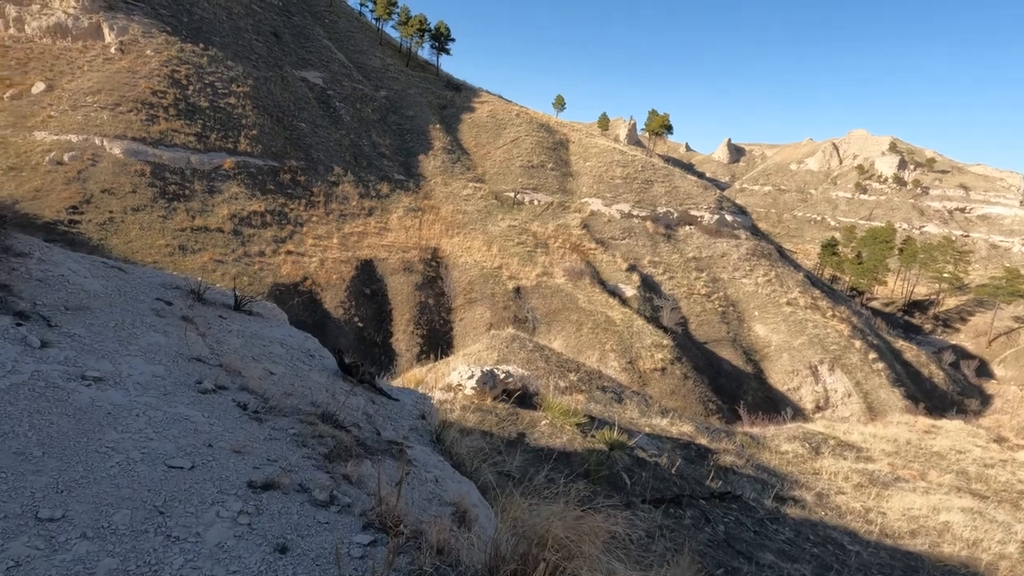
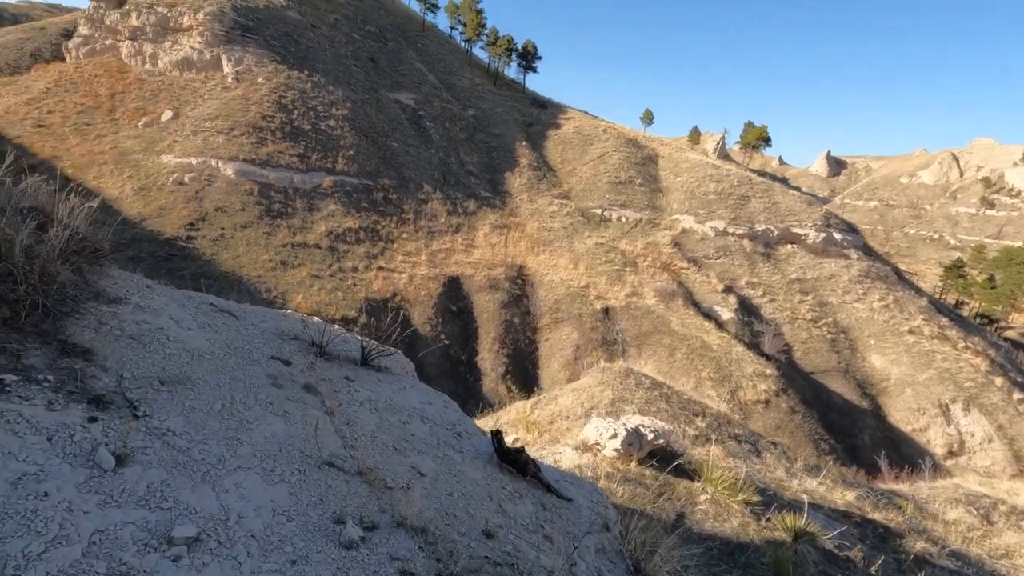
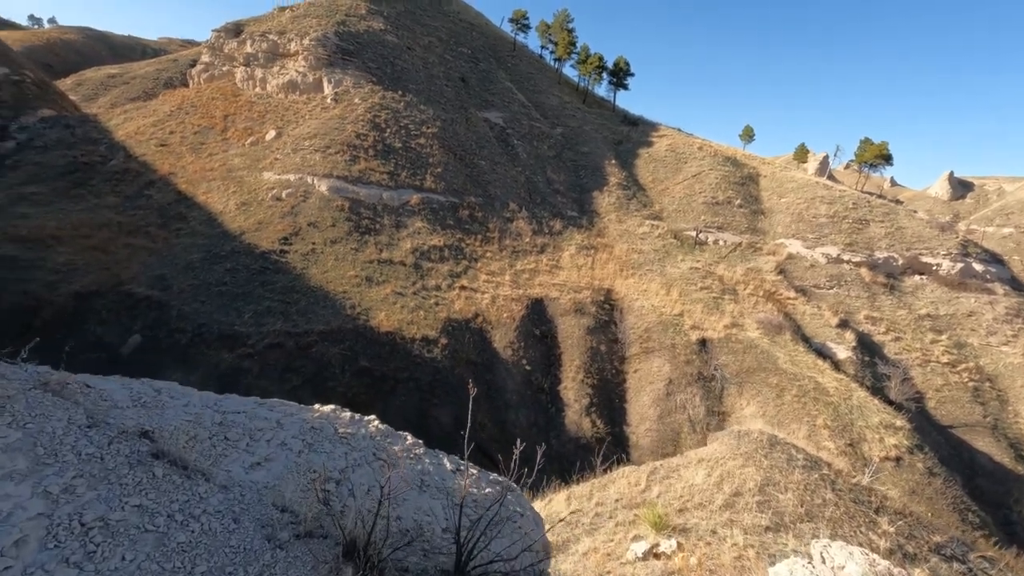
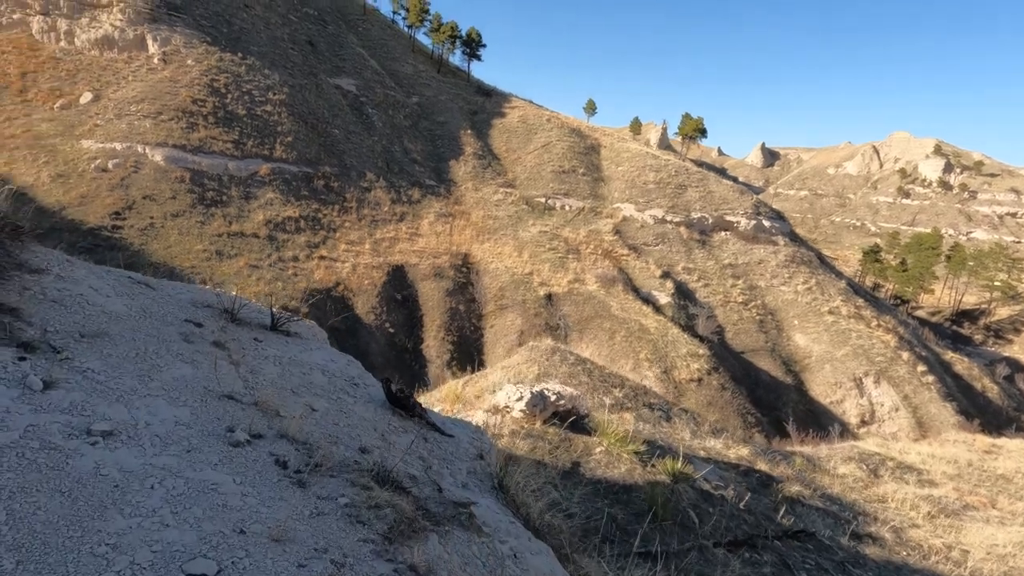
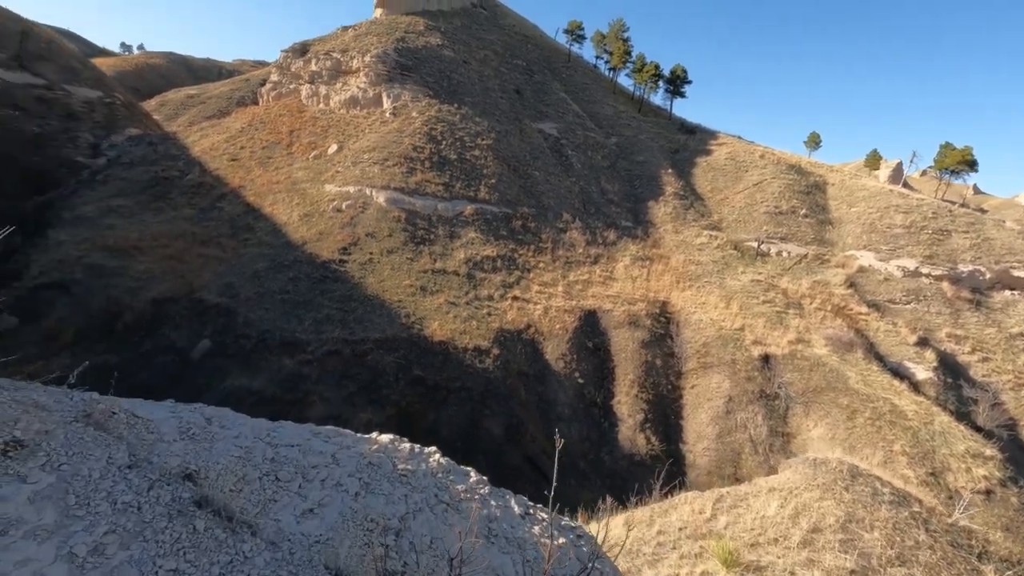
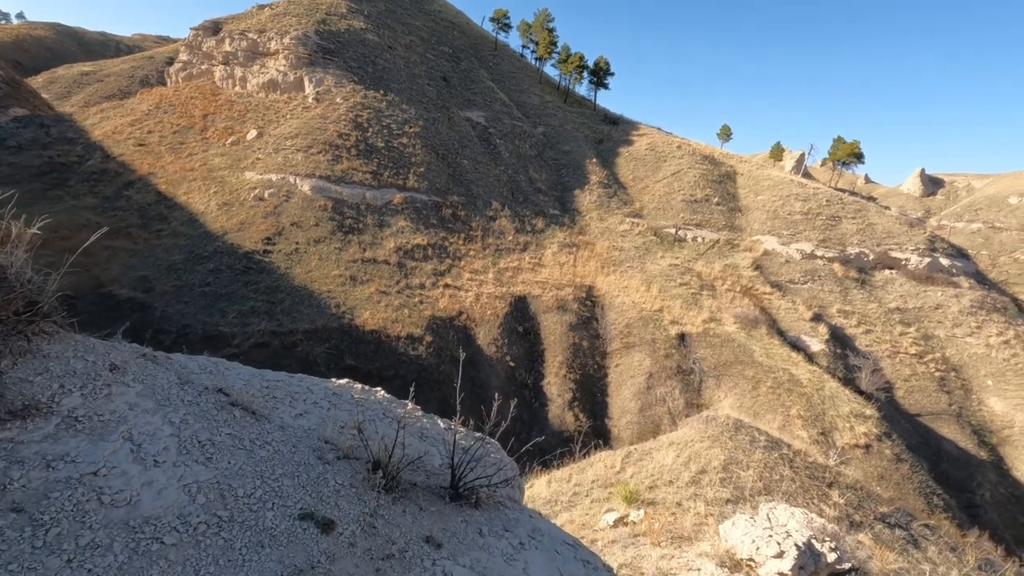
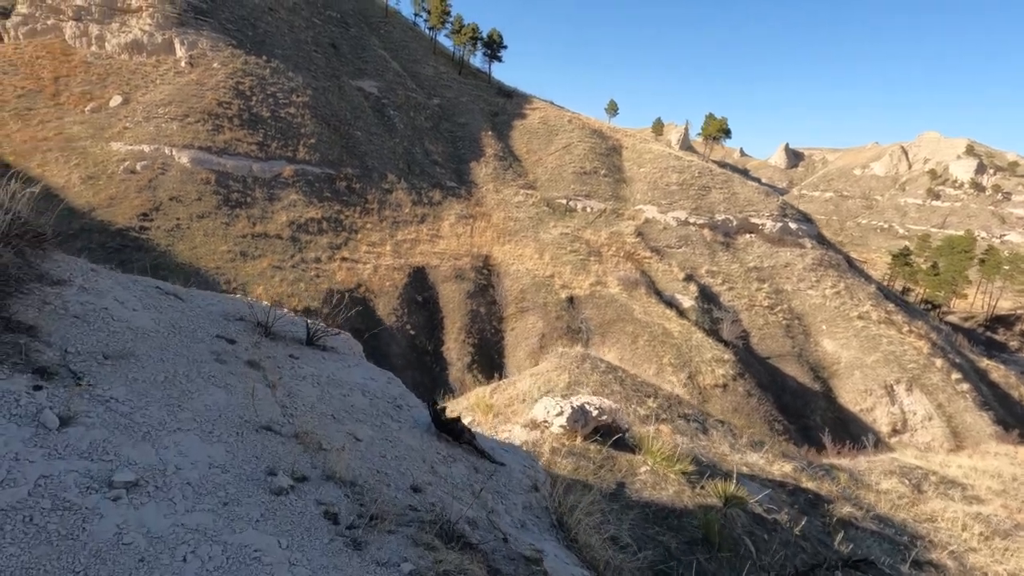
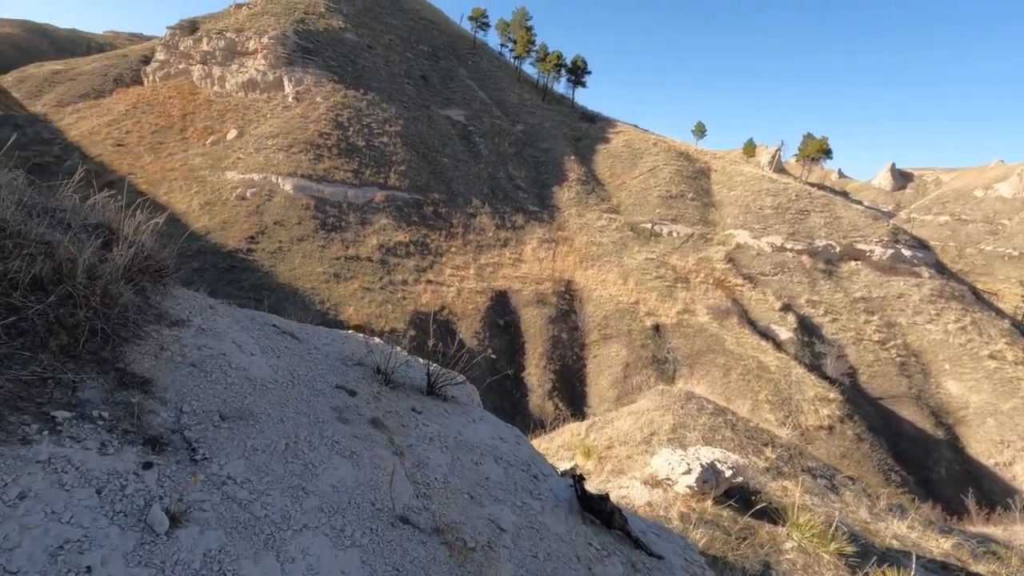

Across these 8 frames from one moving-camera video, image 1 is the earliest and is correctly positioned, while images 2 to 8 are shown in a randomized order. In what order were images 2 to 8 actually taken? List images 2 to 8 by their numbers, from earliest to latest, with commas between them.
4, 7, 2, 8, 6, 3, 5
